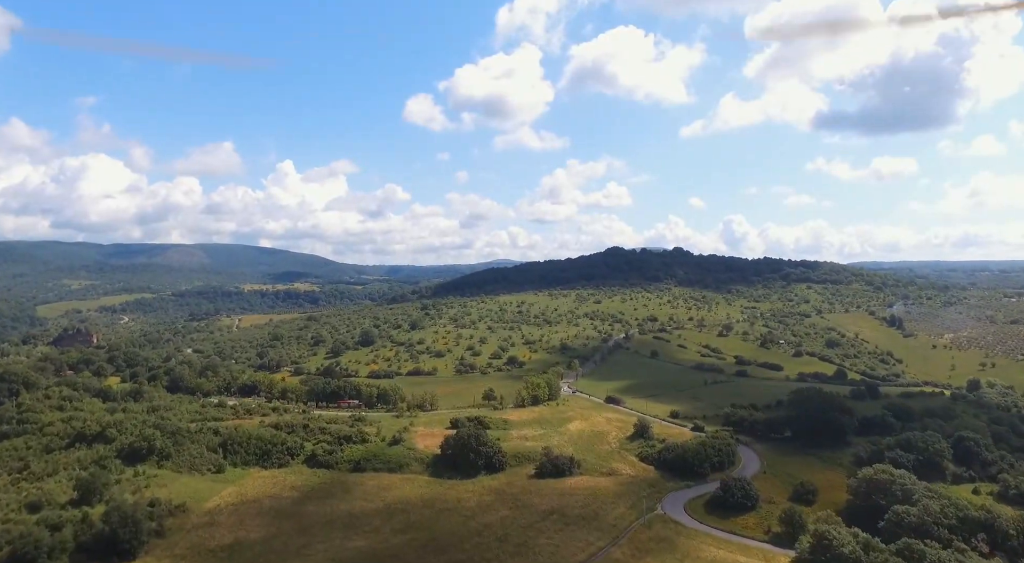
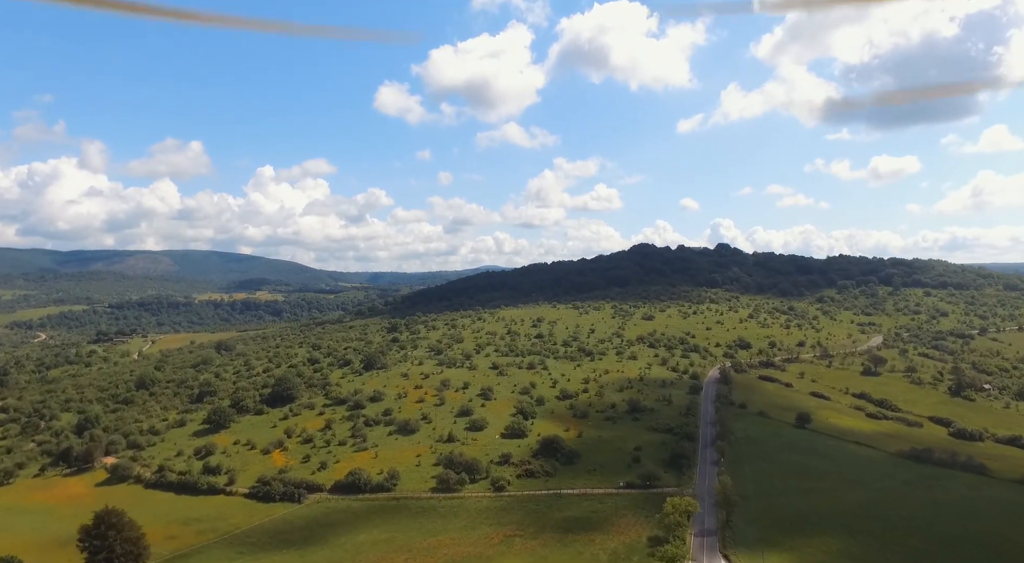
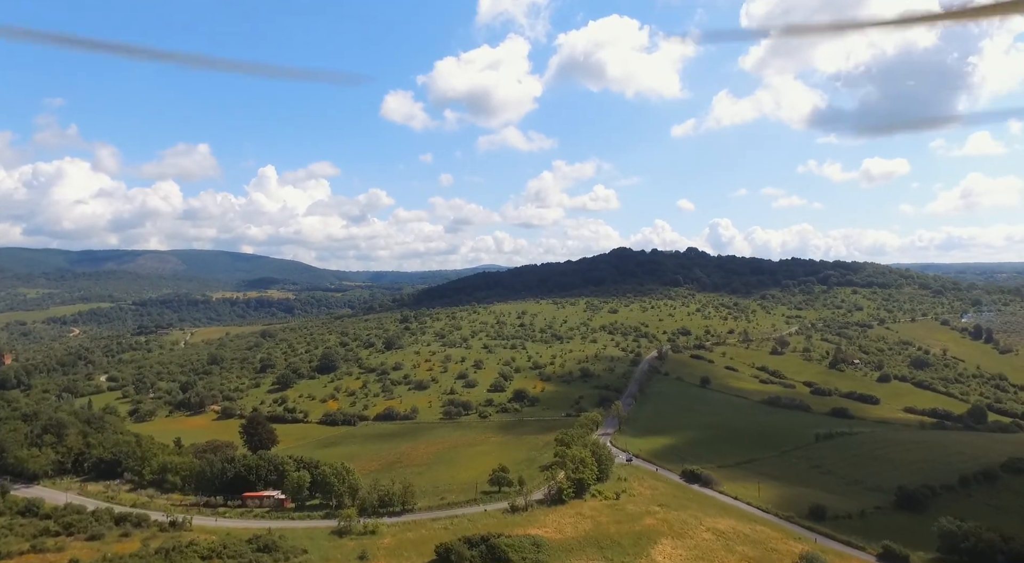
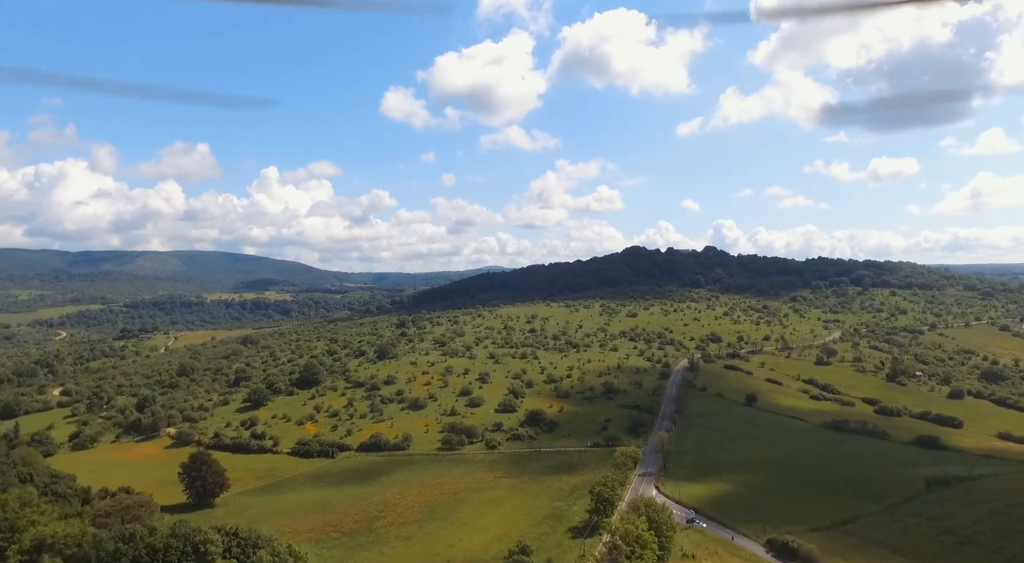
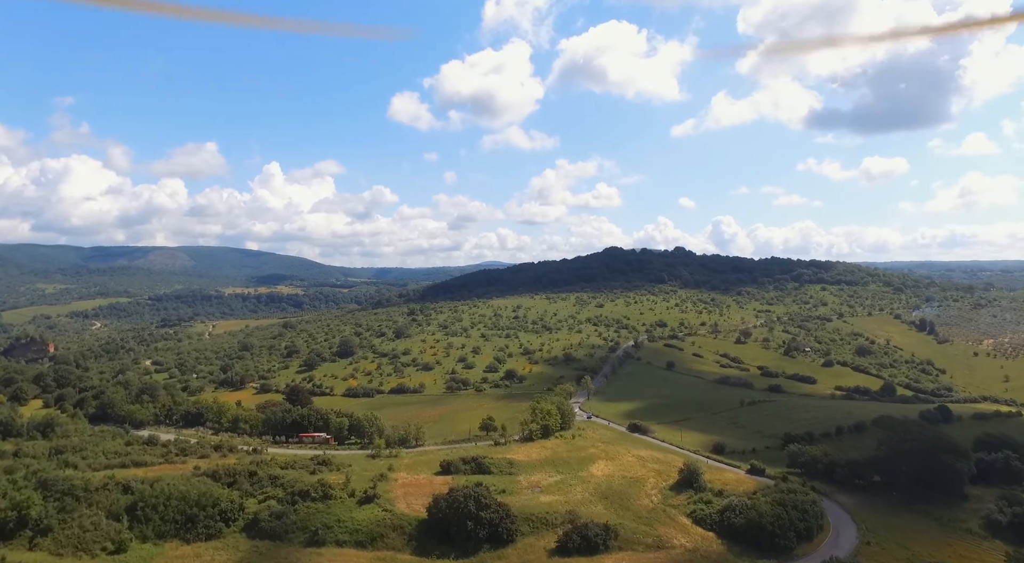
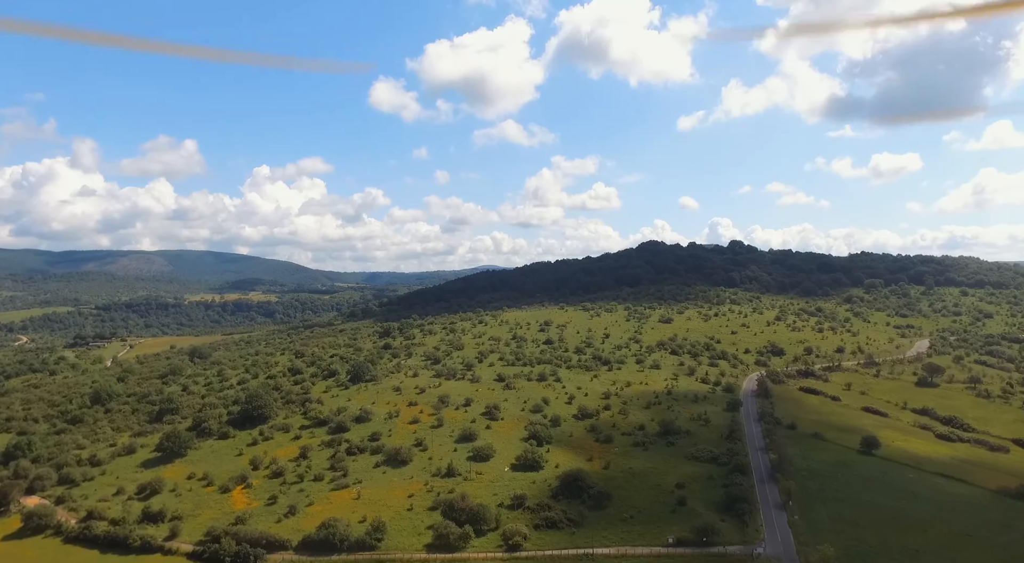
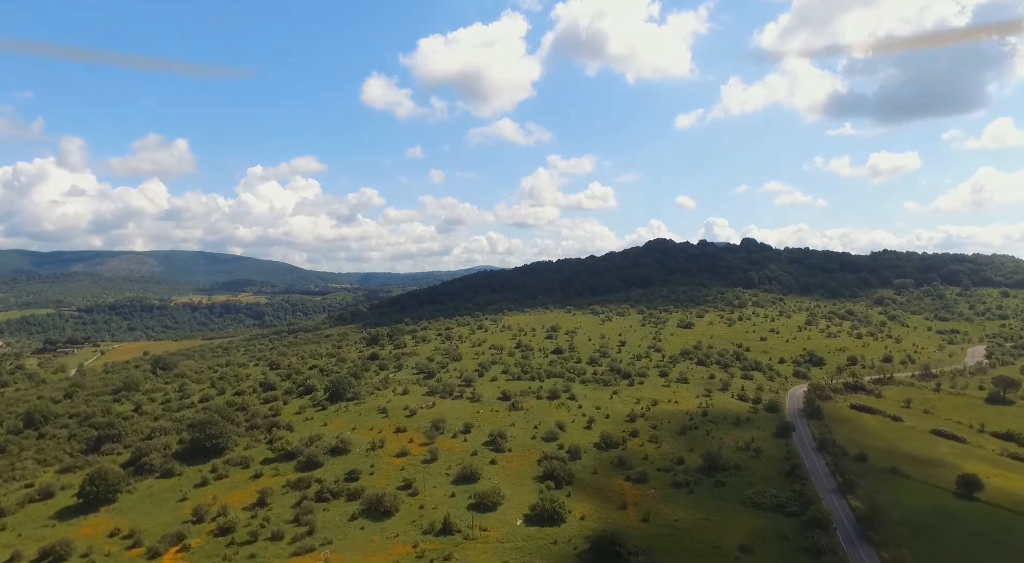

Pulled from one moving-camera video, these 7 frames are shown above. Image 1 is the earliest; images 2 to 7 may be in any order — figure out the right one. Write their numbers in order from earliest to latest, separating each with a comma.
5, 3, 4, 2, 6, 7
